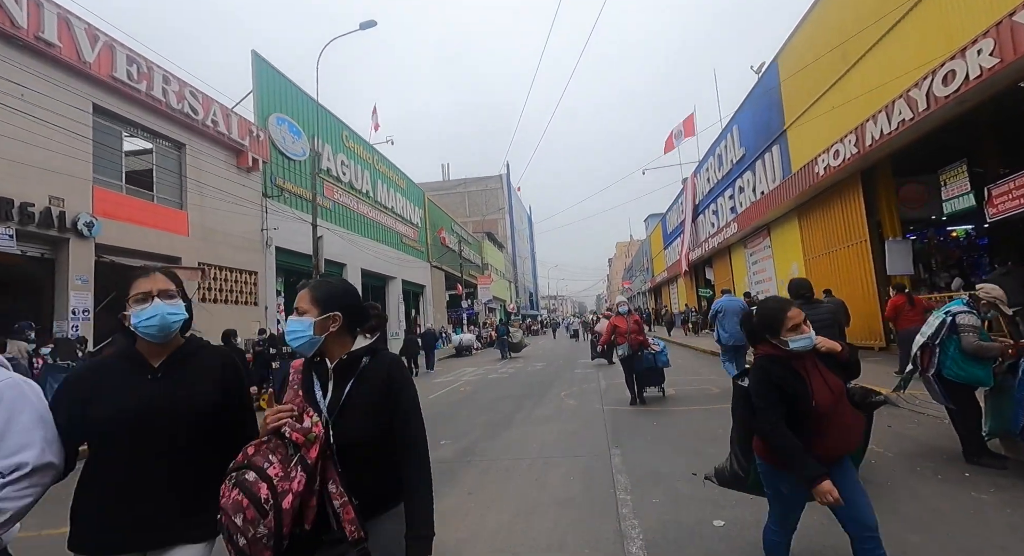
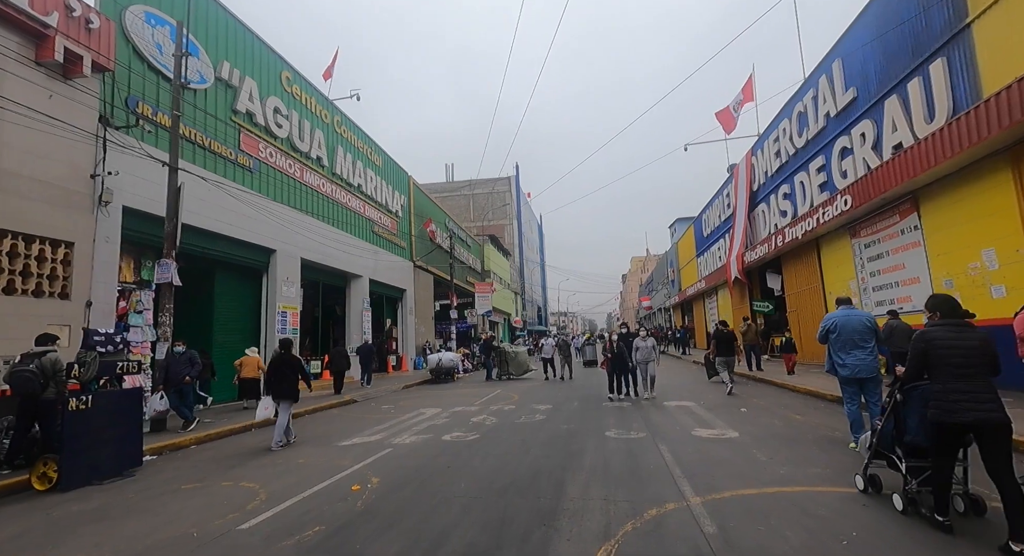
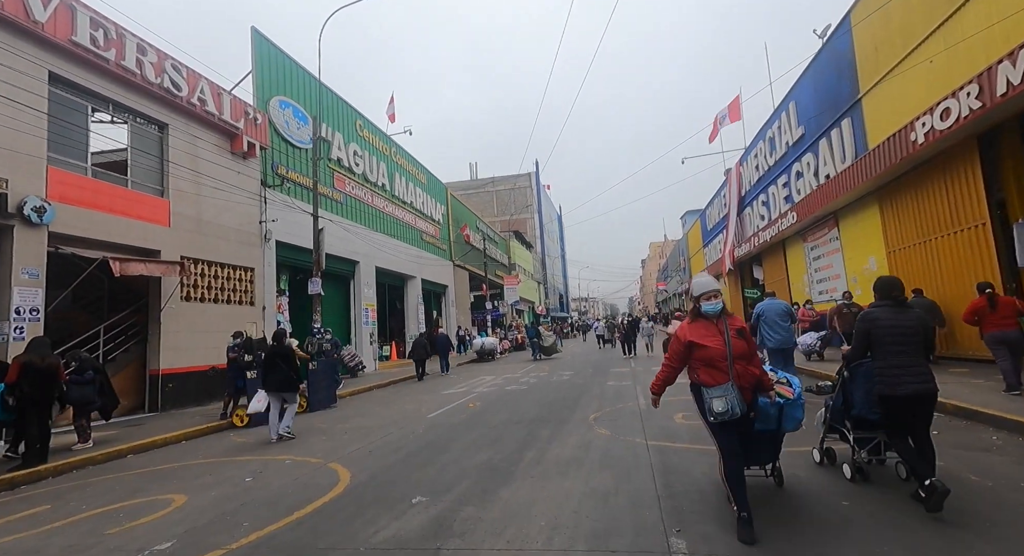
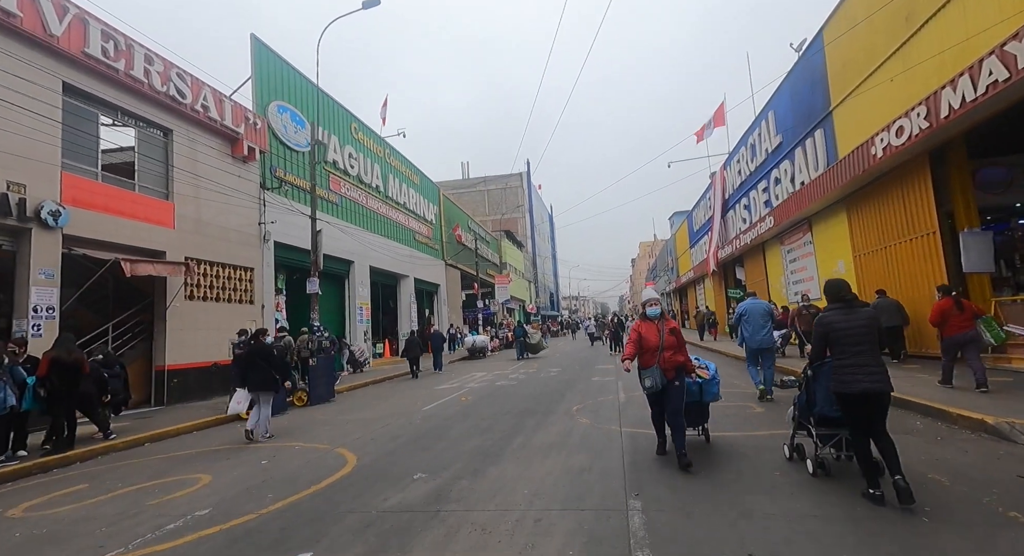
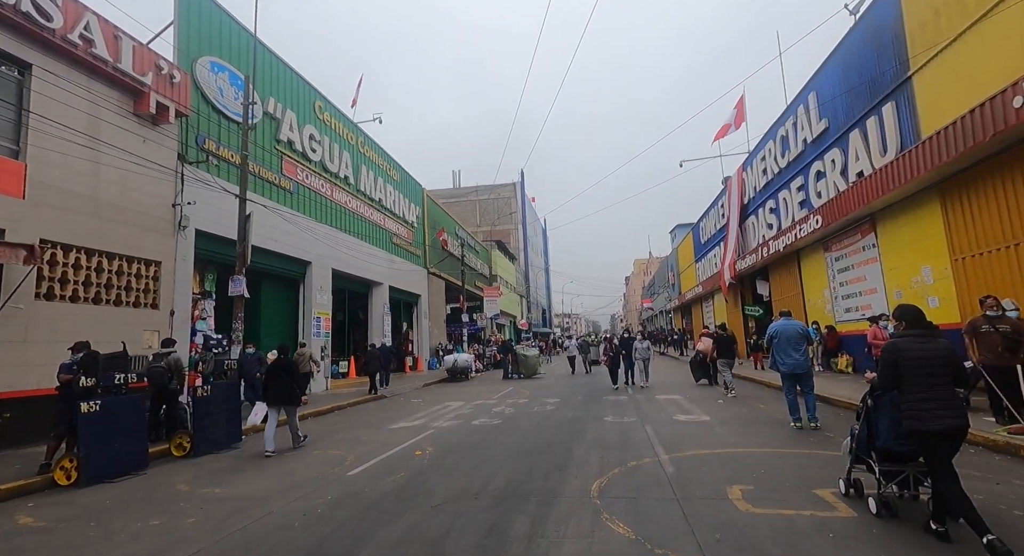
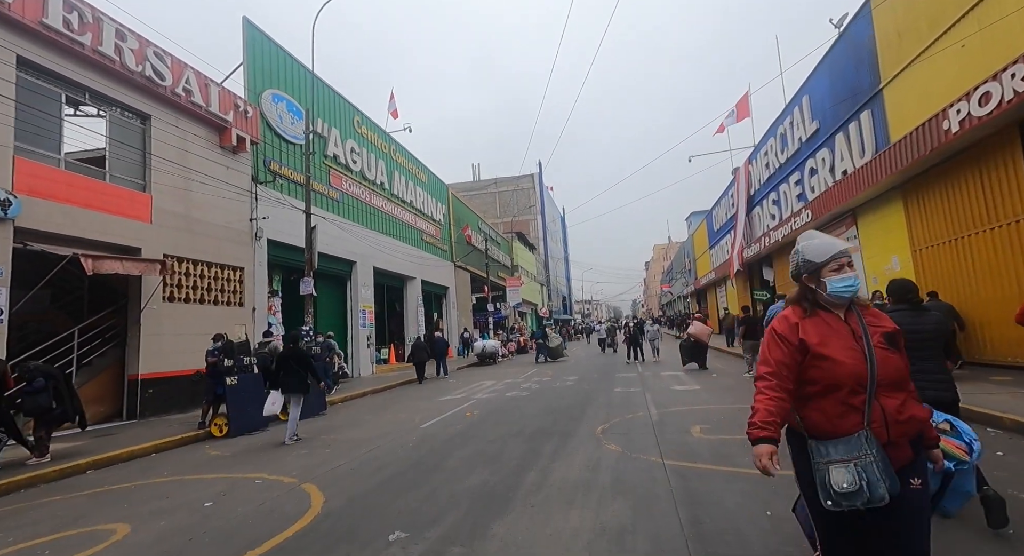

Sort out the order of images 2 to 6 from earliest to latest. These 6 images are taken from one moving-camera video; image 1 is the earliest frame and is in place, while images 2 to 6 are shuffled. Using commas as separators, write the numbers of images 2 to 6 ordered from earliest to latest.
4, 3, 6, 5, 2
